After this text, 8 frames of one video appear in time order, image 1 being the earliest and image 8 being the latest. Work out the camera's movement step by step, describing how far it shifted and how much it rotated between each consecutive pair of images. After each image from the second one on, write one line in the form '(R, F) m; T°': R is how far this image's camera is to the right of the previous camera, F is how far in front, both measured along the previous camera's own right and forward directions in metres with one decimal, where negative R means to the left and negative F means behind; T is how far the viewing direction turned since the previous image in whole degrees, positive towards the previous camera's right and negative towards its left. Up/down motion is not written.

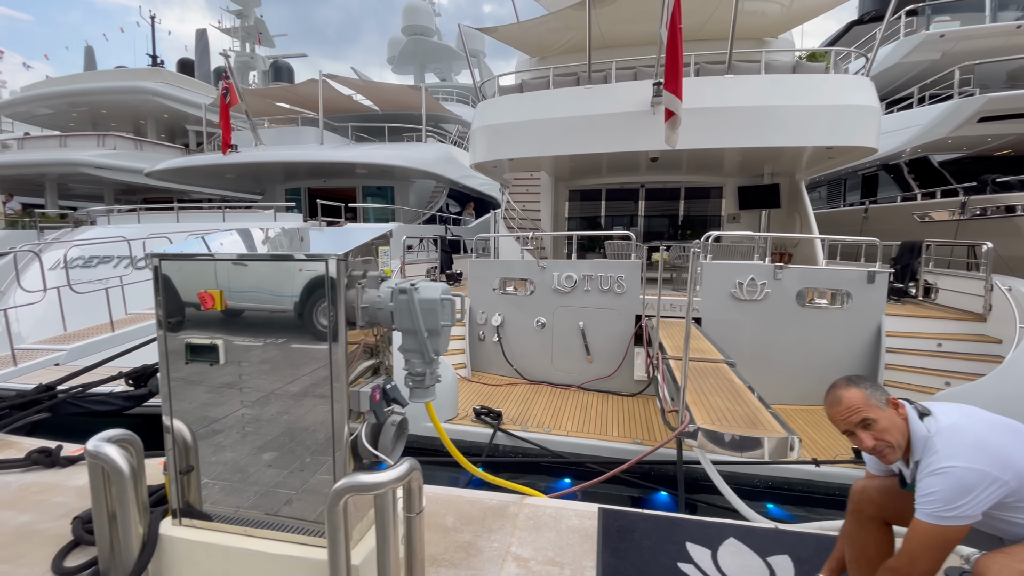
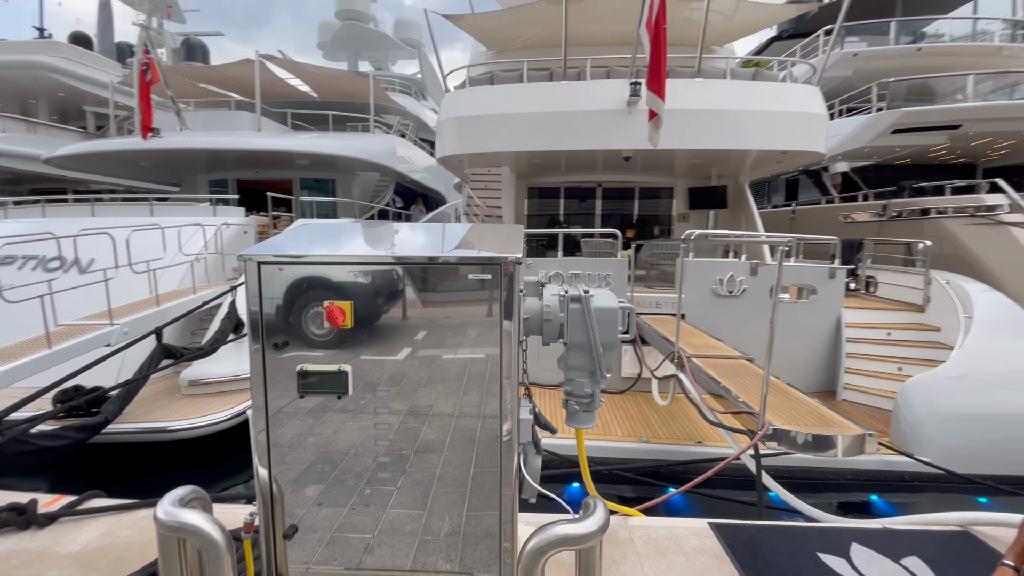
(-0.6, +0.2) m; +9°
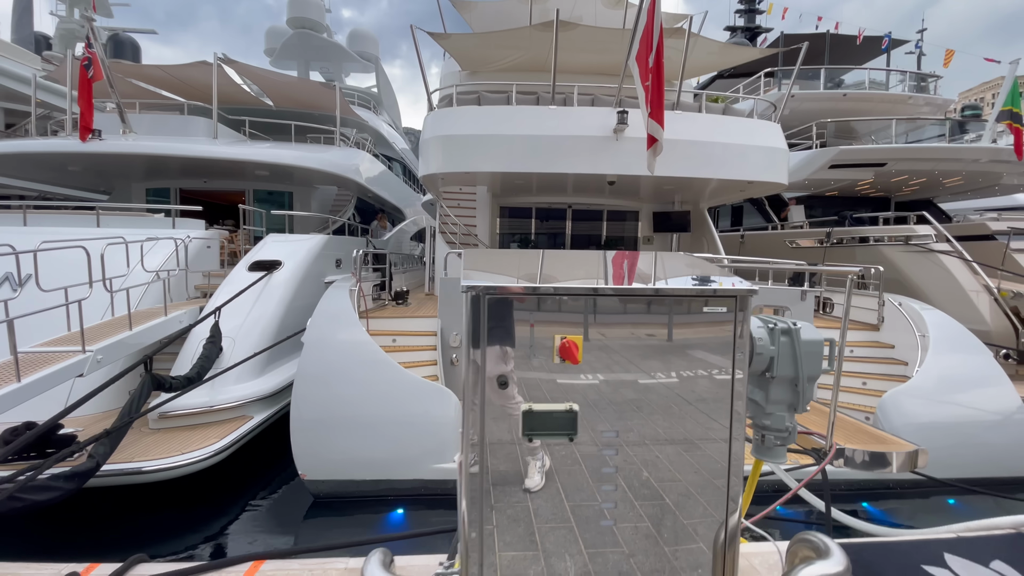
(-0.6, +0.1) m; +8°
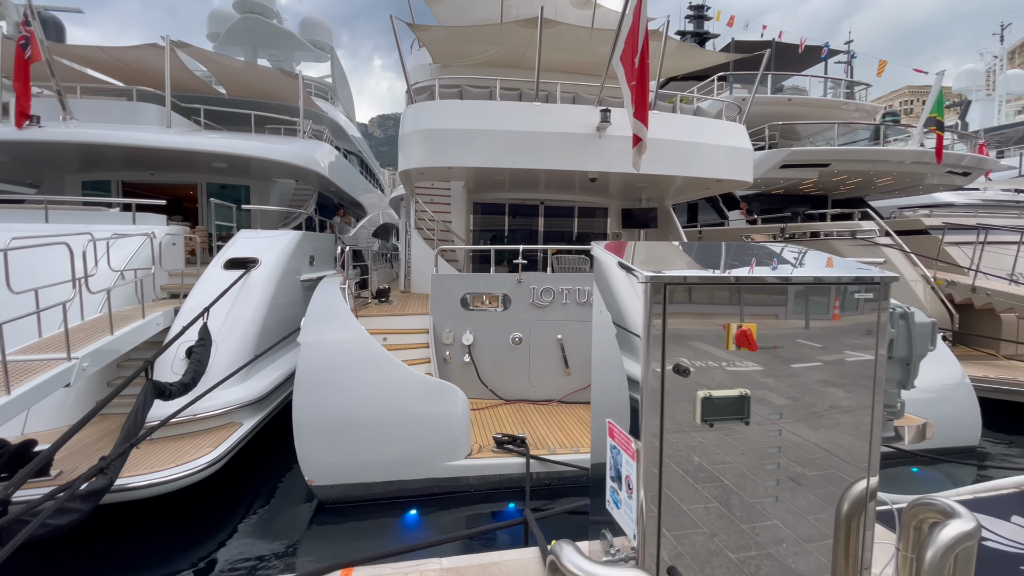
(-0.4, 0.0) m; +6°
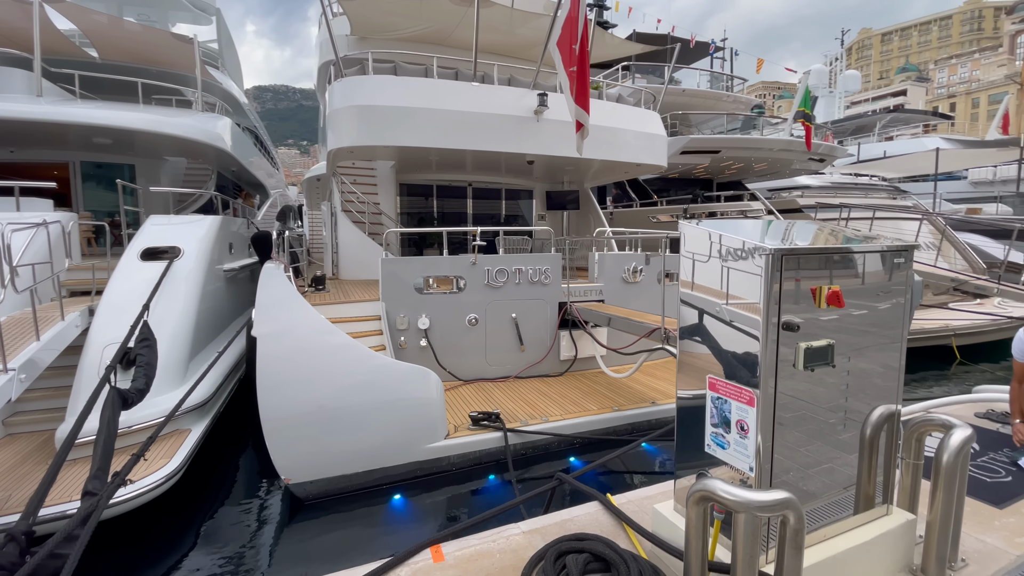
(-0.5, 0.0) m; +12°
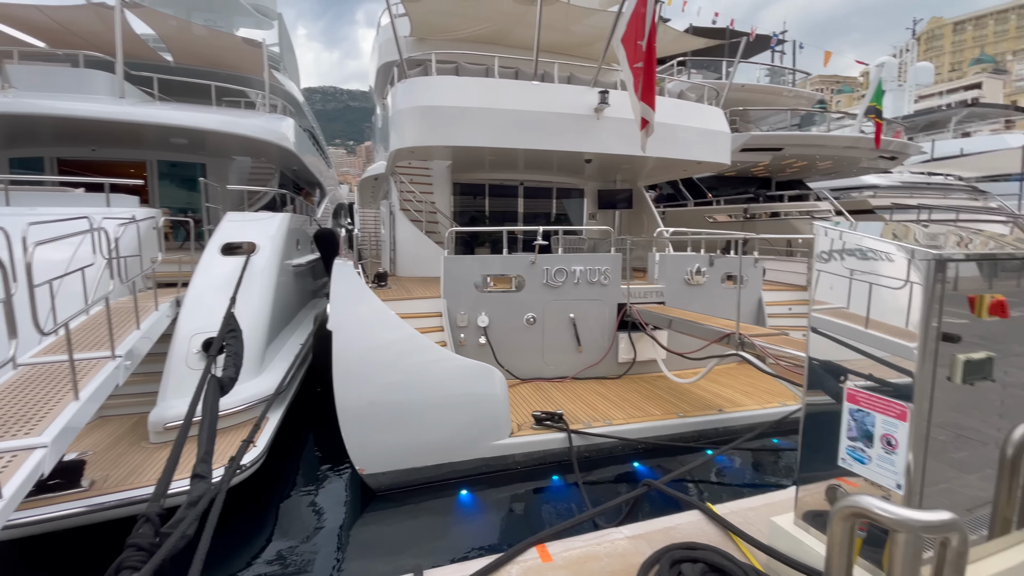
(-0.2, 0.0) m; -5°
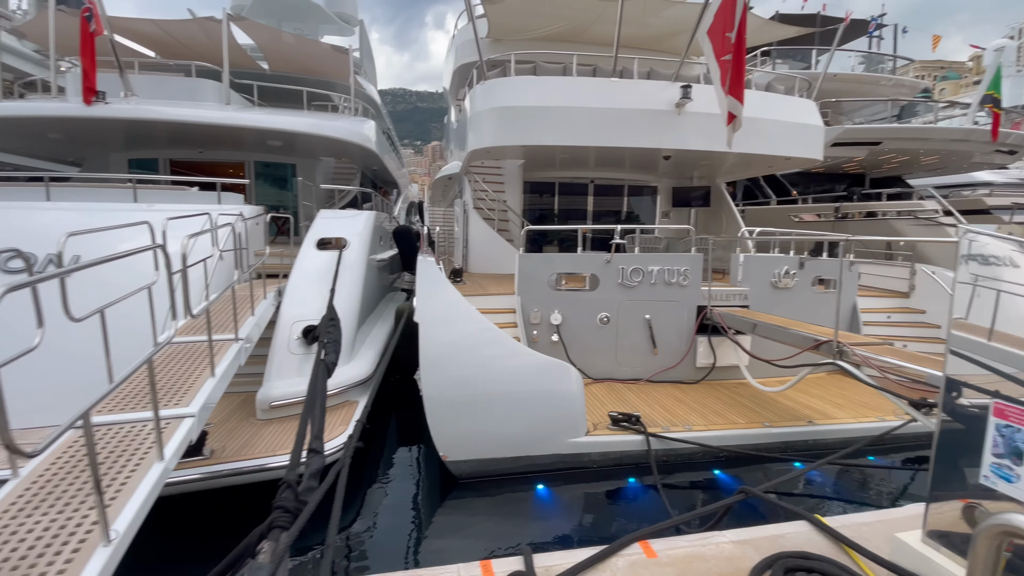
(-0.2, 0.0) m; -7°
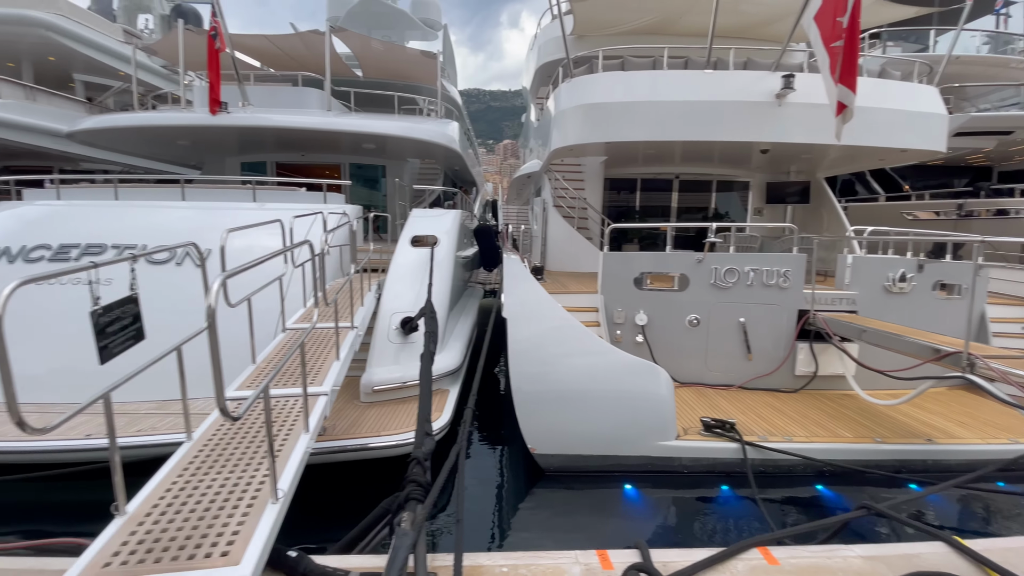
(-0.2, -0.1) m; -8°
